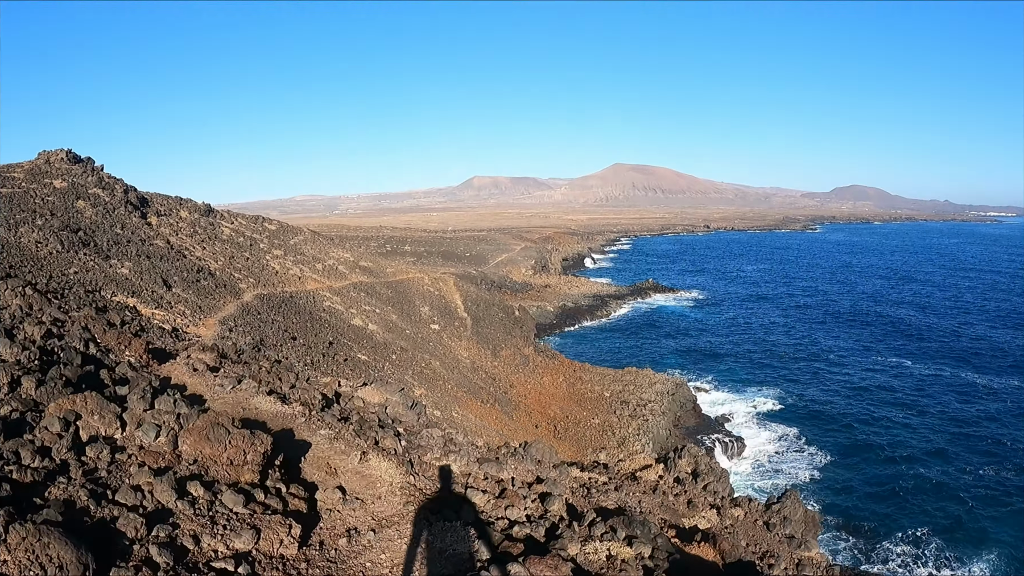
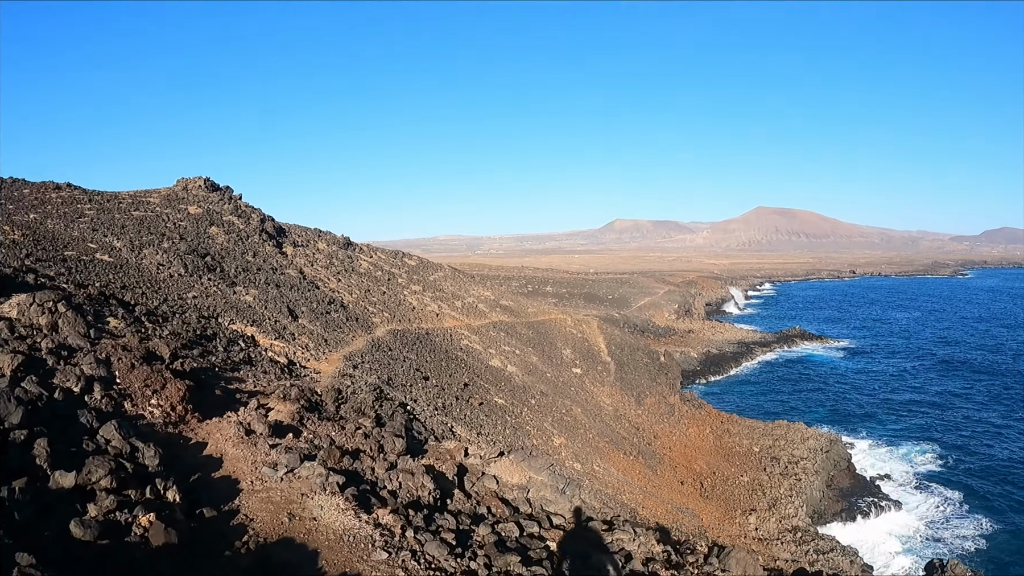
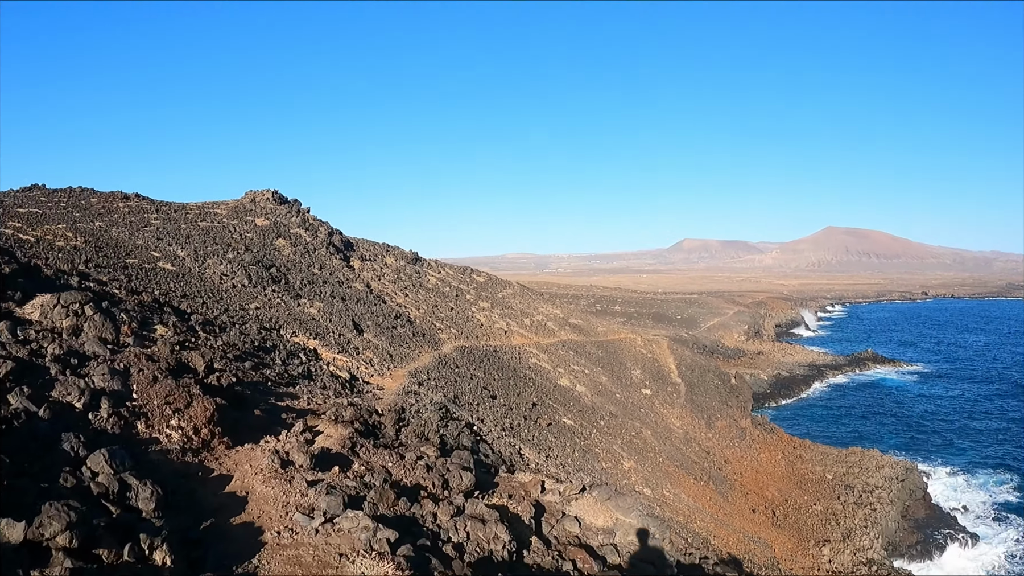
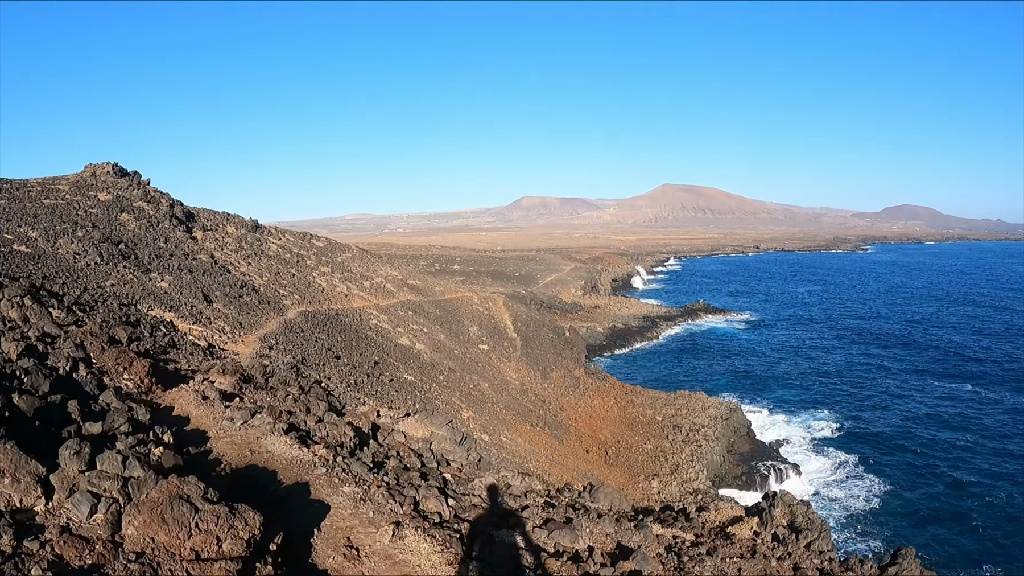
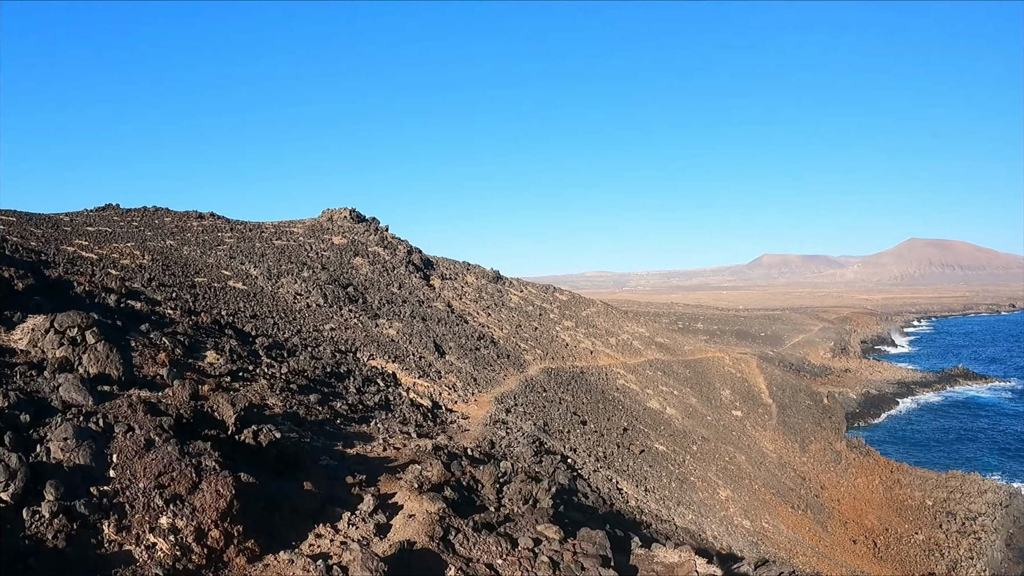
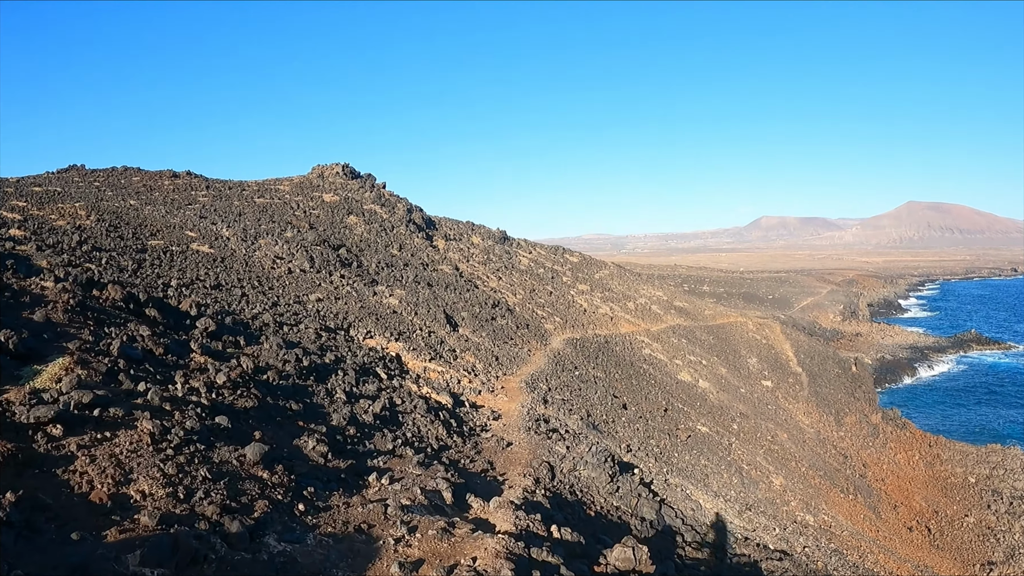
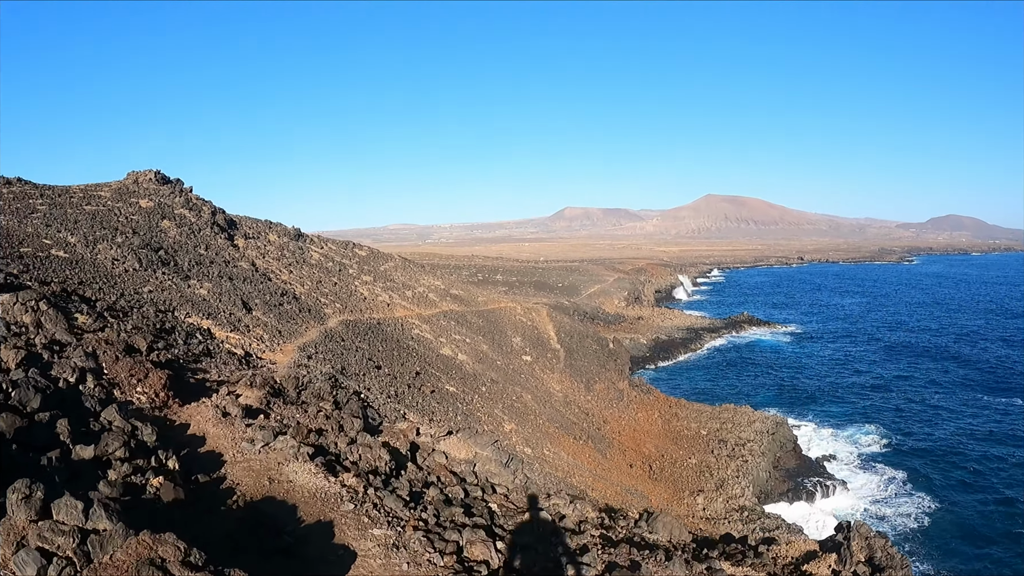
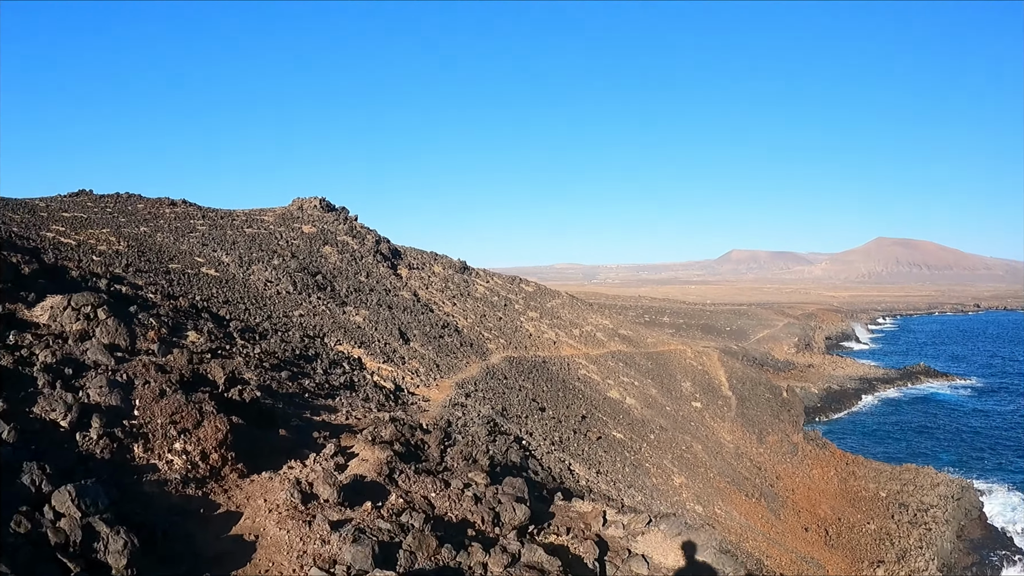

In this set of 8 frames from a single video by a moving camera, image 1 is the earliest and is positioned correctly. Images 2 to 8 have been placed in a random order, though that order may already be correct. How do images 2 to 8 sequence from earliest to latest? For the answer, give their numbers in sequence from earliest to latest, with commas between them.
4, 7, 2, 3, 8, 5, 6
